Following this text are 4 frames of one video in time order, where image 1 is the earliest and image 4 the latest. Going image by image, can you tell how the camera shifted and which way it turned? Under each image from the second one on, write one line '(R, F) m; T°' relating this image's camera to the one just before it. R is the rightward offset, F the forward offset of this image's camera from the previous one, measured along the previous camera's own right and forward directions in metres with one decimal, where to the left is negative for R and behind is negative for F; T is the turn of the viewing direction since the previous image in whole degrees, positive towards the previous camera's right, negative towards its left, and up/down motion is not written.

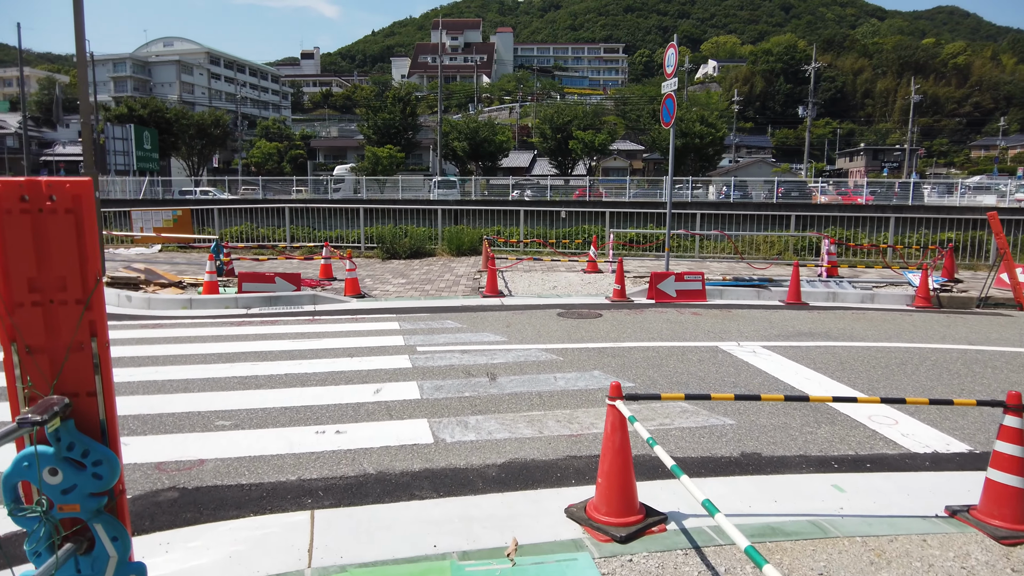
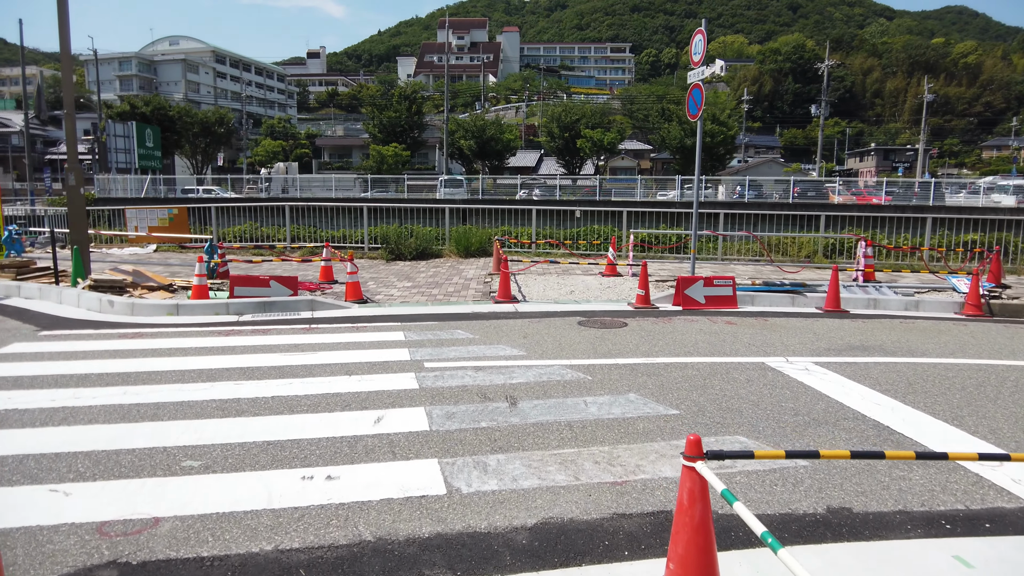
(-0.1, +0.9) m; 0°
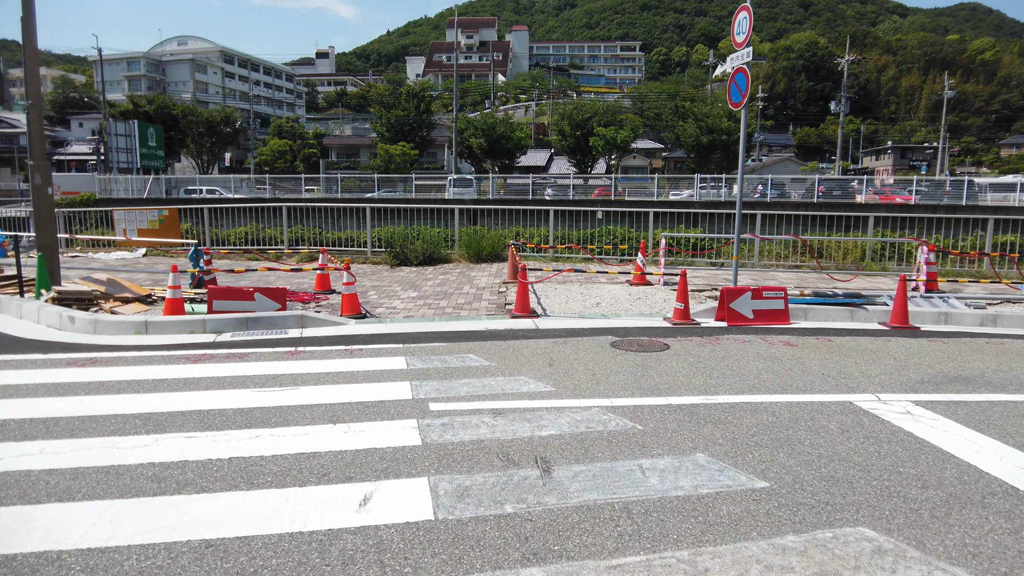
(-0.1, +1.3) m; -1°
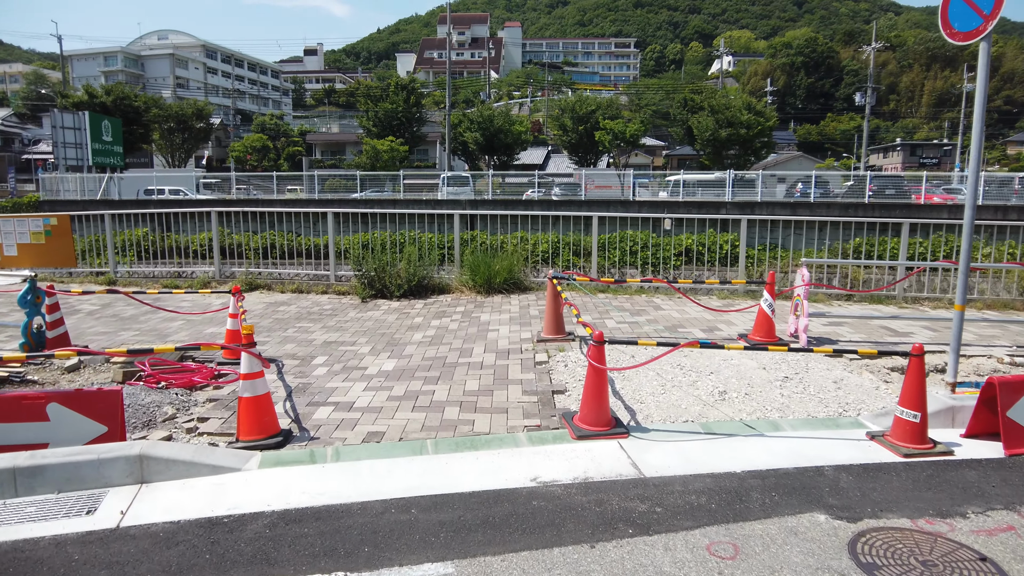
(-0.5, +4.4) m; +1°
